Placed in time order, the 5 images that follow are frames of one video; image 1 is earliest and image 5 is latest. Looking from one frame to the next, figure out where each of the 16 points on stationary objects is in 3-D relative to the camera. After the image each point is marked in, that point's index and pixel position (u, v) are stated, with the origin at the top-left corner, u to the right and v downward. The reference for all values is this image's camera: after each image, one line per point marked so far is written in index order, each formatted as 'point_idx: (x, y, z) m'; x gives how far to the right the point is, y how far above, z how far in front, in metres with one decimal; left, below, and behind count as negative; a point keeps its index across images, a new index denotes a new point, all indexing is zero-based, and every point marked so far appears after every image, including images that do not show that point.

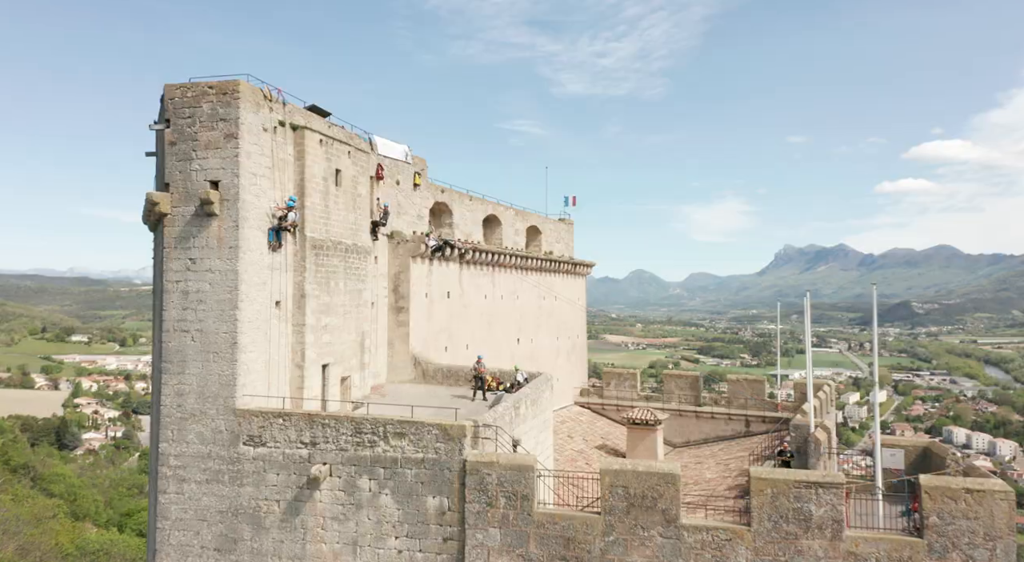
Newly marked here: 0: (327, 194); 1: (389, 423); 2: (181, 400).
0: (-4.3, +2.0, +19.7) m
1: (-2.2, -2.6, +15.4) m
2: (-6.5, -2.3, +16.9) m
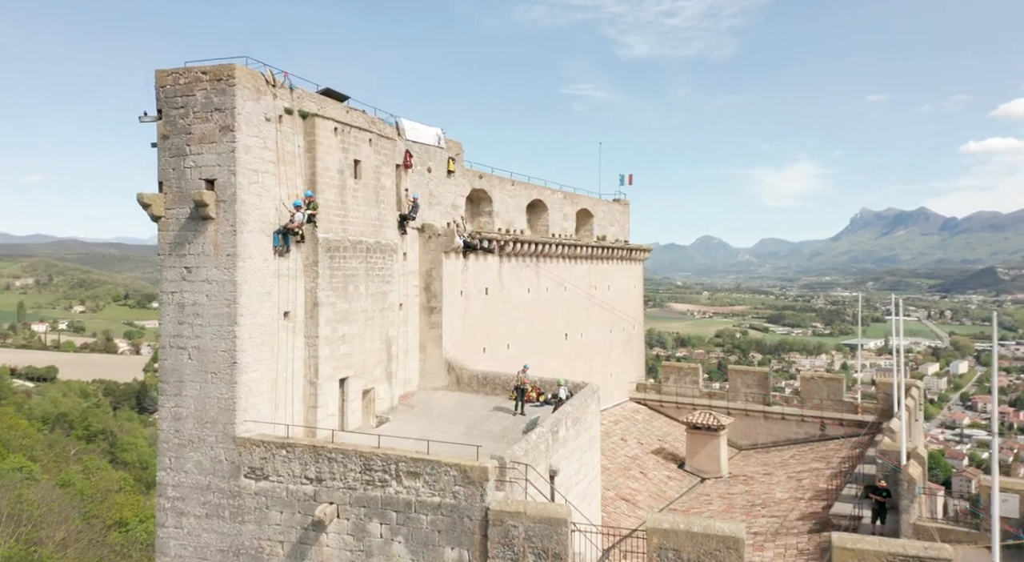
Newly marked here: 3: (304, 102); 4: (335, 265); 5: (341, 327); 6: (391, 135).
0: (-3.5, +1.9, +17.7) m
1: (-1.7, -2.8, +13.4) m
2: (-5.9, -2.5, +15.2) m
3: (-4.1, +3.5, +16.7) m
4: (-3.6, +0.3, +17.2) m
5: (-3.5, -0.9, +17.4) m
6: (-2.8, +3.4, +19.6) m
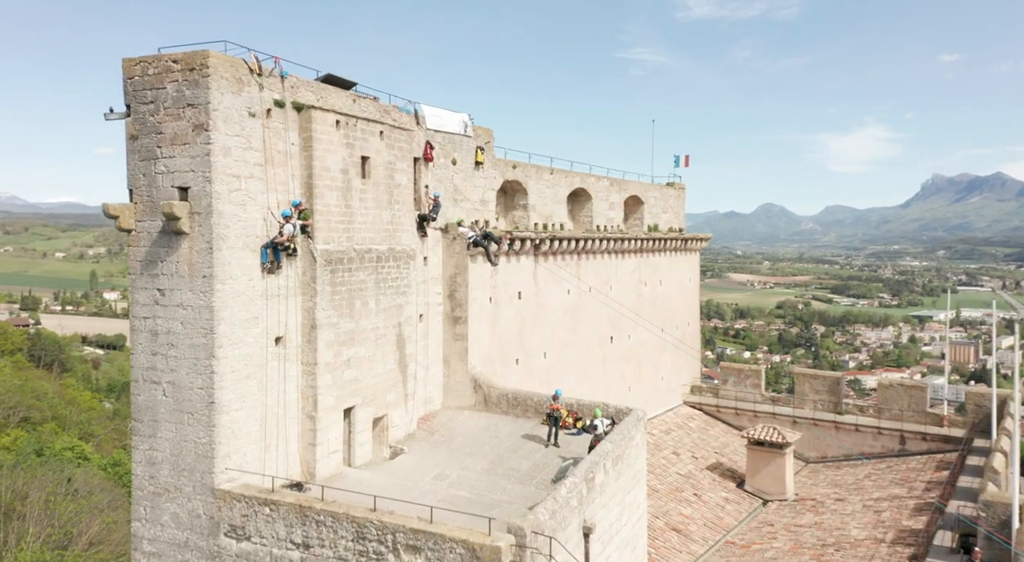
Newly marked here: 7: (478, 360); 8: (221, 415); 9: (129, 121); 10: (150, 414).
0: (-2.9, +1.6, +15.3) m
1: (-1.5, -3.3, +11.1) m
2: (-5.5, -2.9, +13.2) m
3: (-3.6, +3.2, +14.4) m
4: (-3.1, 0.0, +14.9) m
5: (-2.9, -1.2, +15.2) m
6: (-2.1, +3.2, +17.2) m
7: (-0.8, -1.8, +19.1) m
8: (-4.4, -2.0, +12.8) m
9: (-6.0, +2.5, +13.3) m
10: (-5.6, -2.0, +13.2) m
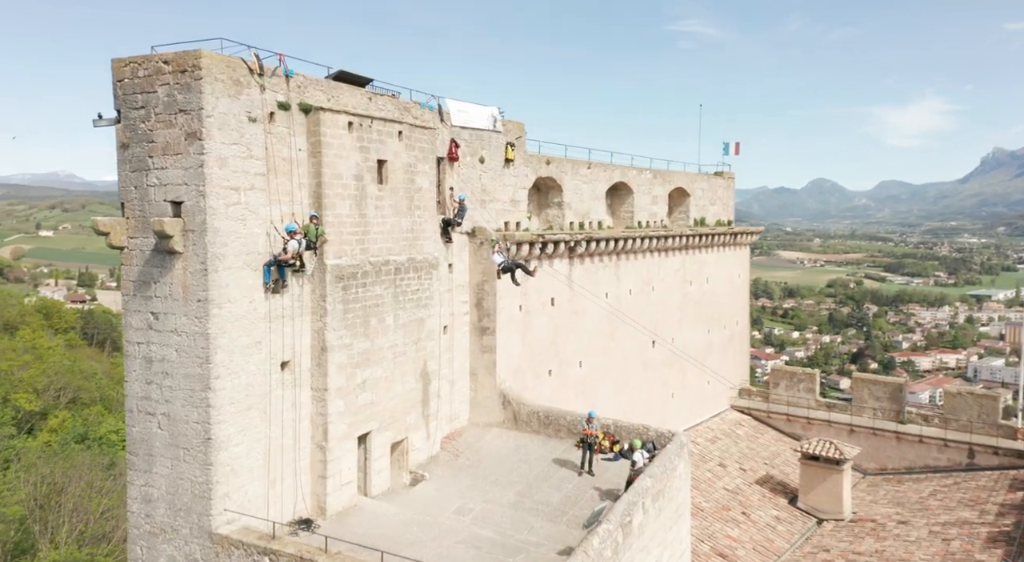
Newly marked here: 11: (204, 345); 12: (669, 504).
0: (-2.5, +1.4, +14.0) m
1: (-1.2, -3.6, +9.9) m
2: (-5.2, -3.2, +12.2) m
3: (-3.2, +2.9, +13.1) m
4: (-2.6, -0.3, +13.7) m
5: (-2.5, -1.5, +13.9) m
6: (-1.5, +2.9, +15.8) m
7: (-0.1, -1.9, +17.7) m
8: (-4.0, -2.3, +11.7) m
9: (-5.6, +2.2, +12.1) m
10: (-5.2, -2.4, +12.1) m
11: (-4.2, -0.9, +11.6) m
12: (+2.6, -3.7, +14.1) m
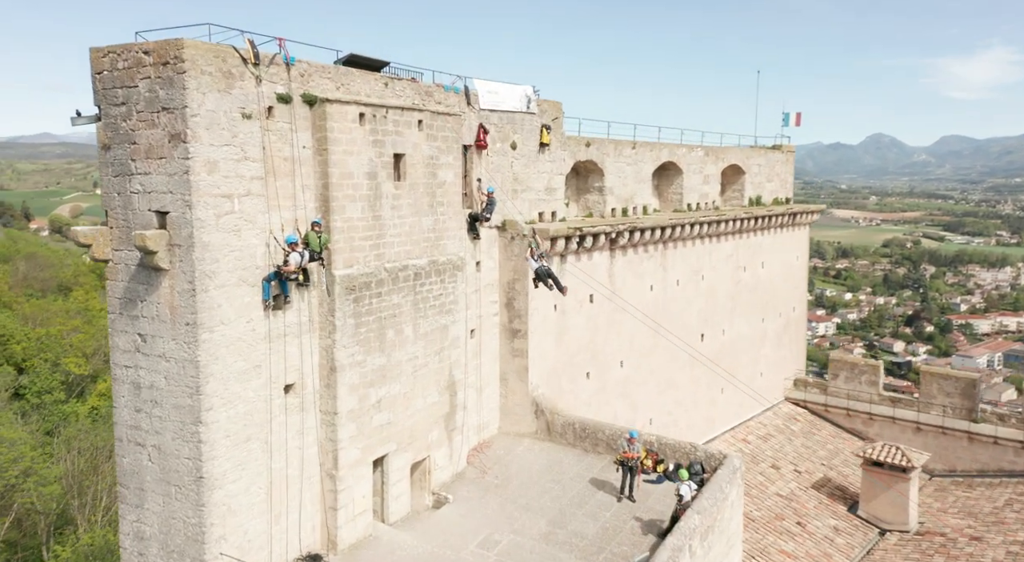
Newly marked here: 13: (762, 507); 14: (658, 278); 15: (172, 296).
0: (-2.0, +1.2, +12.6) m
1: (-1.0, -4.0, +8.6) m
2: (-4.8, -3.4, +11.1) m
3: (-2.7, +2.7, +11.6) m
4: (-2.2, -0.4, +12.3) m
5: (-2.0, -1.6, +12.6) m
6: (-1.0, +2.9, +14.2) m
7: (+0.6, -1.9, +16.3) m
8: (-3.7, -2.6, +10.5) m
9: (-5.2, +2.0, +10.8) m
10: (-4.9, -2.6, +11.0) m
11: (-3.8, -1.1, +10.3) m
12: (+3.0, -3.8, +12.6) m
13: (+5.6, -5.1, +19.2) m
14: (+3.3, +0.1, +19.4) m
15: (-4.1, -0.2, +10.4) m
